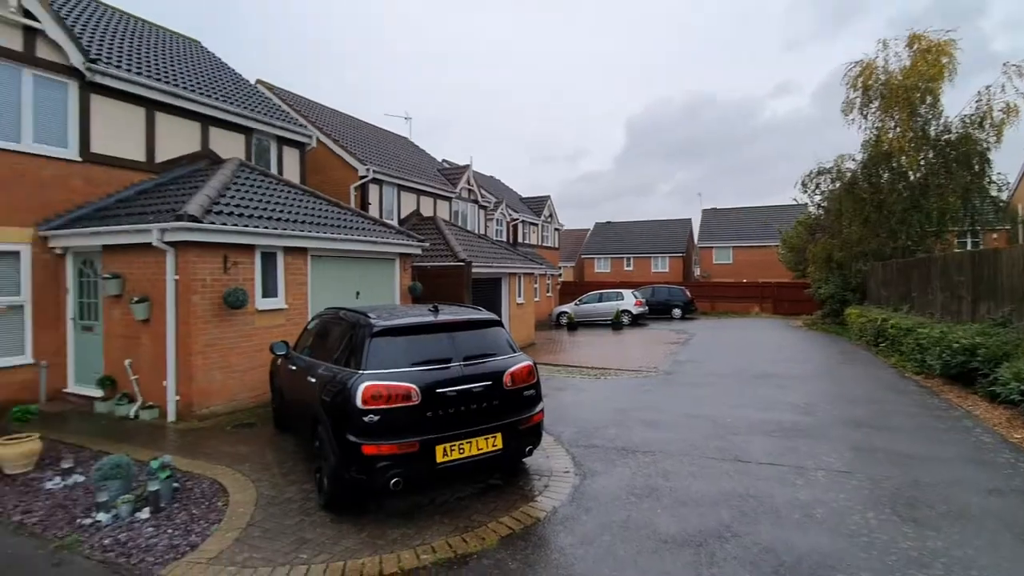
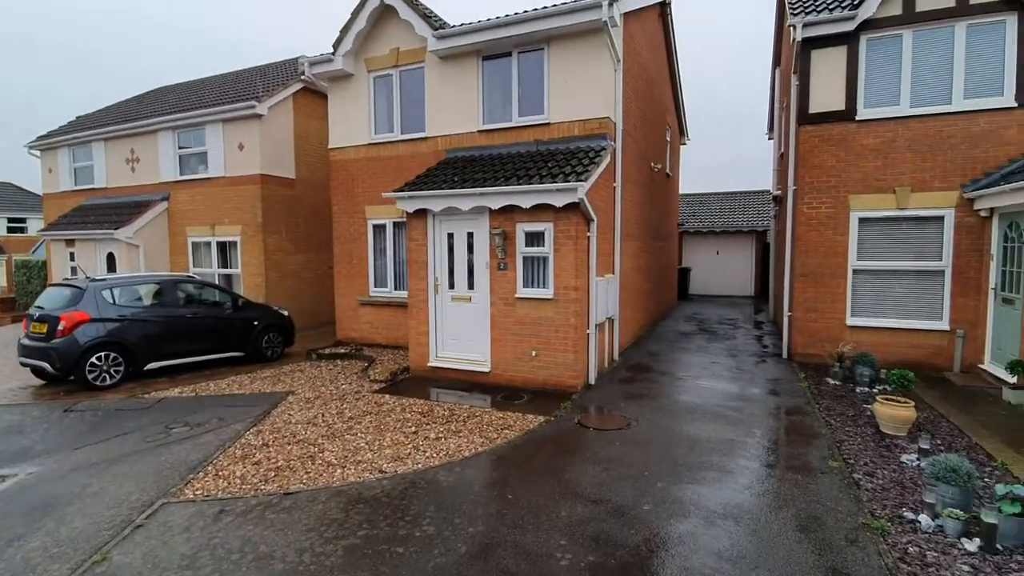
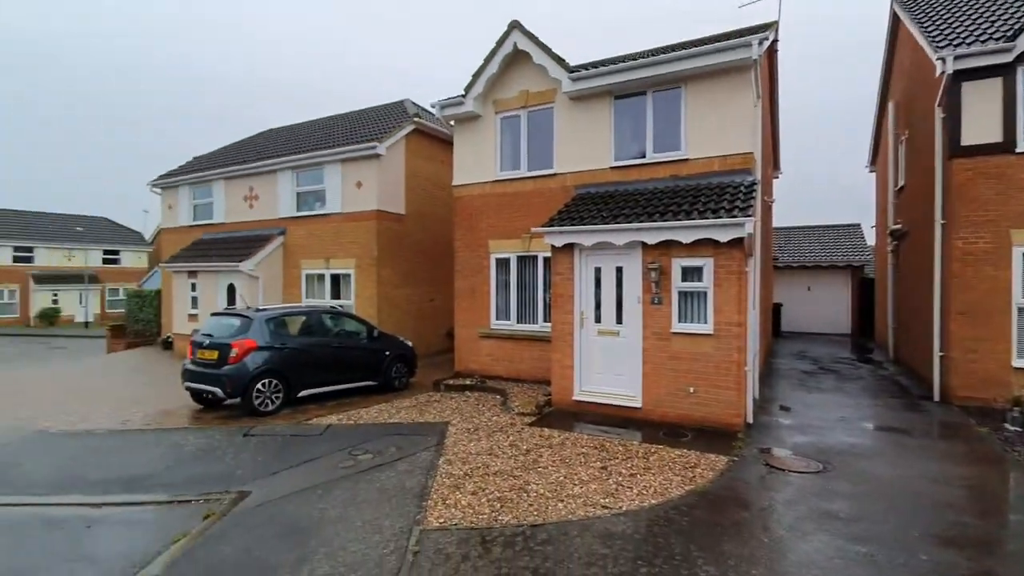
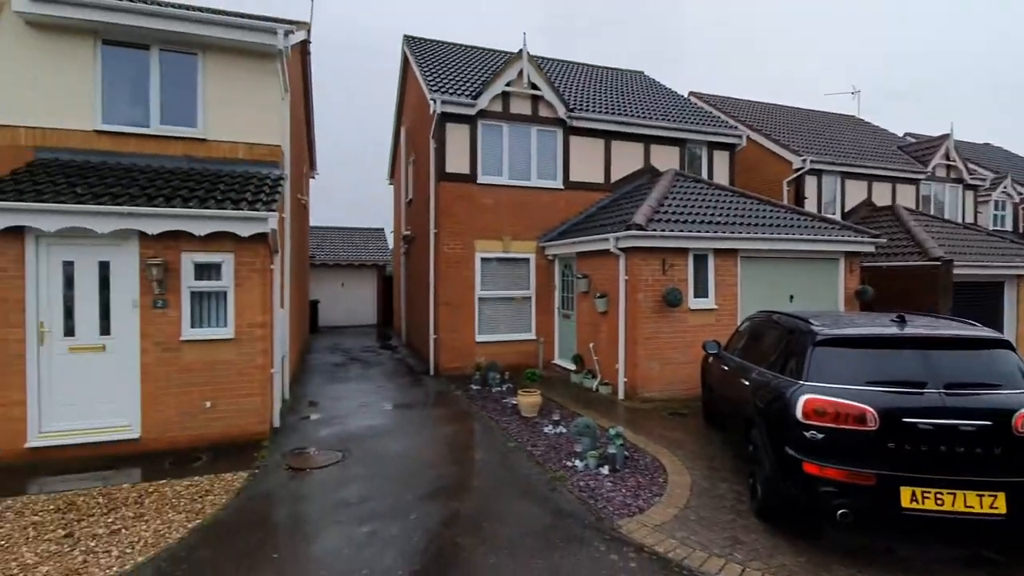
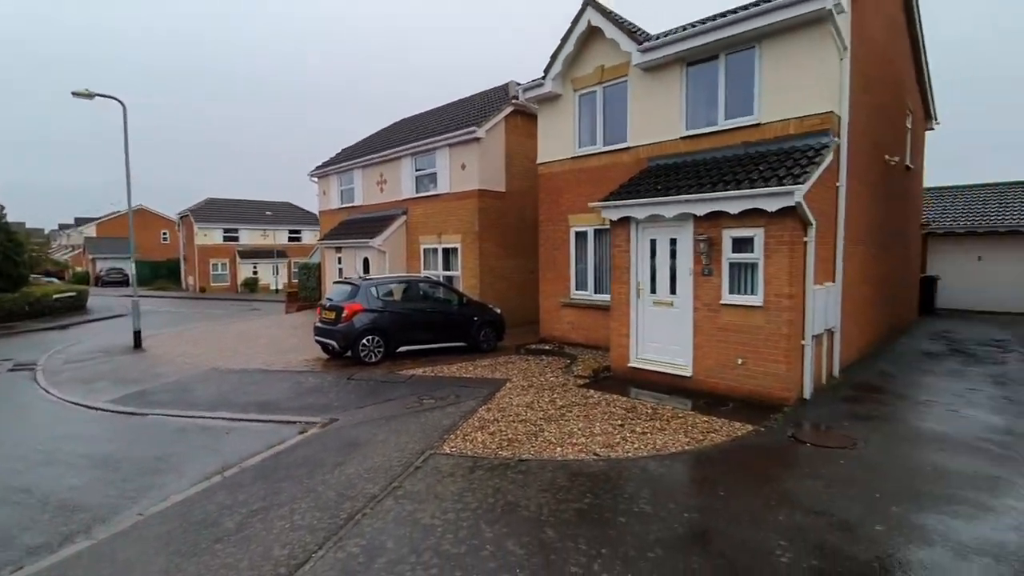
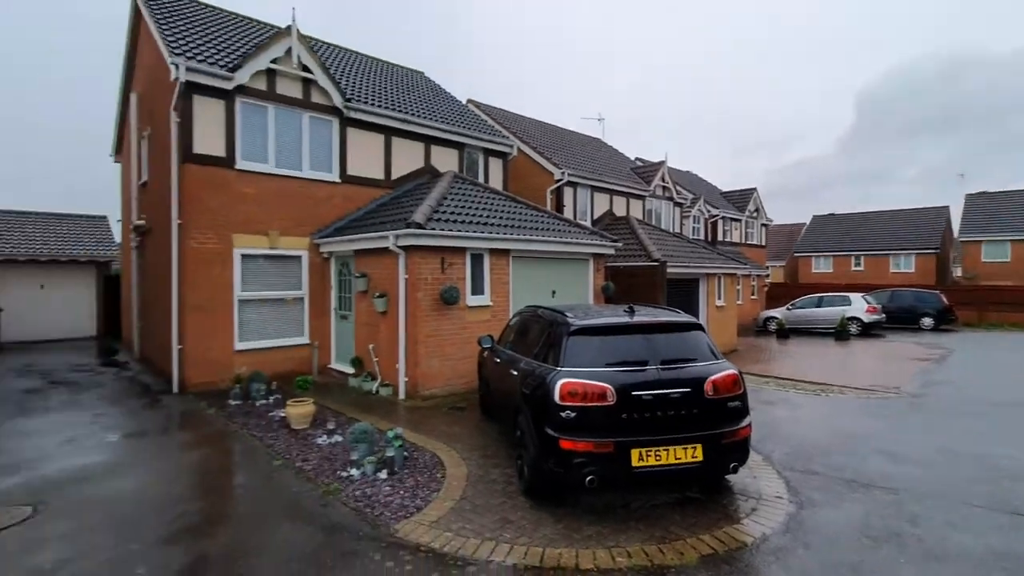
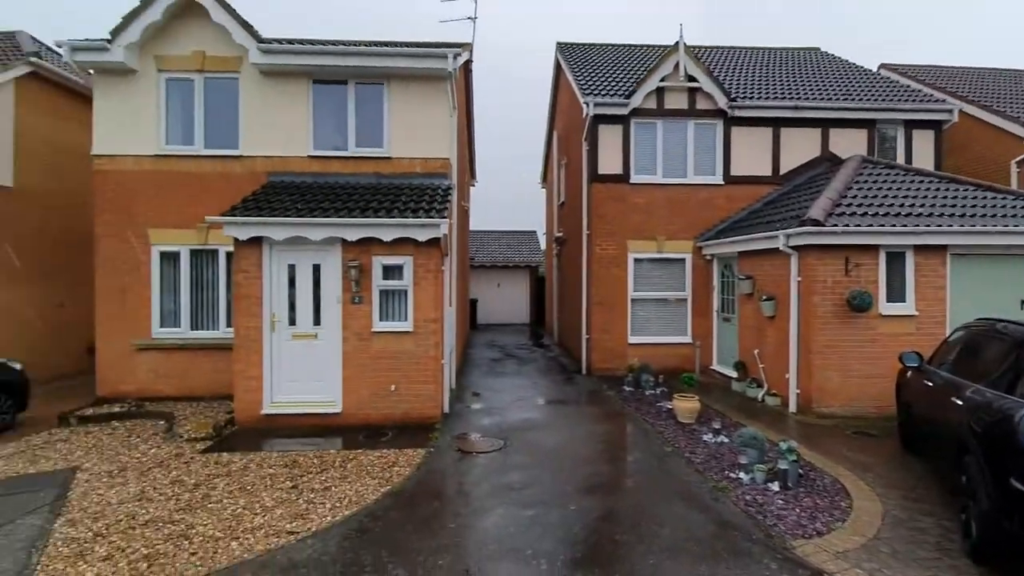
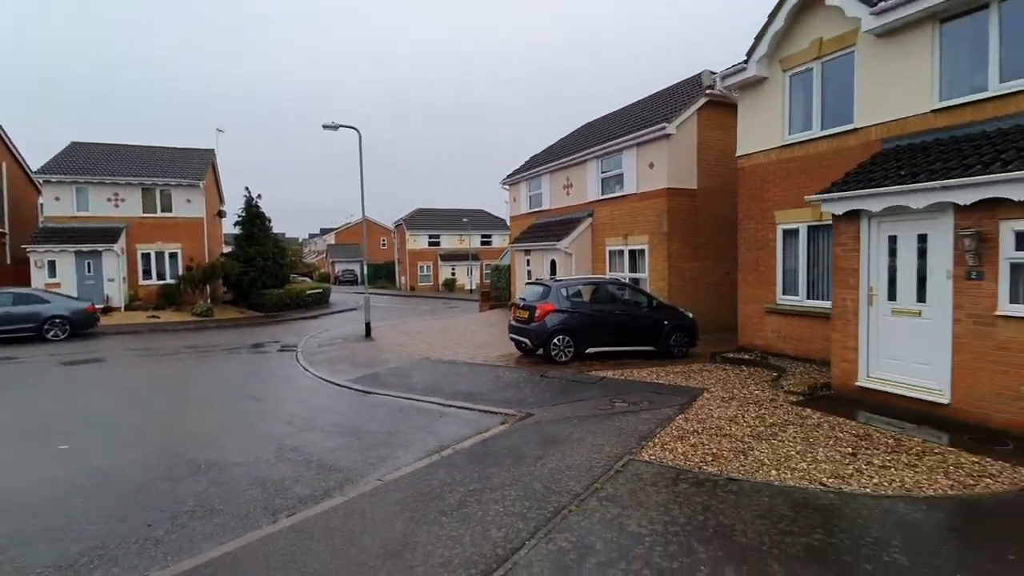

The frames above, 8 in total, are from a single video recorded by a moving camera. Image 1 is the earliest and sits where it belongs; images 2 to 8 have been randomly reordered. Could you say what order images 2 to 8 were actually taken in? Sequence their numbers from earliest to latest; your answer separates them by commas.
6, 4, 7, 3, 8, 5, 2
